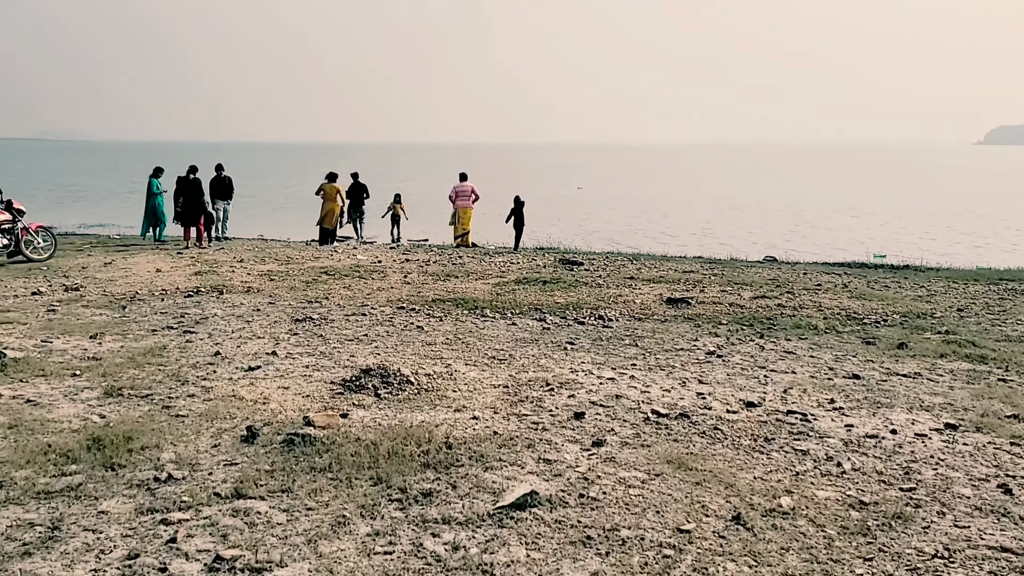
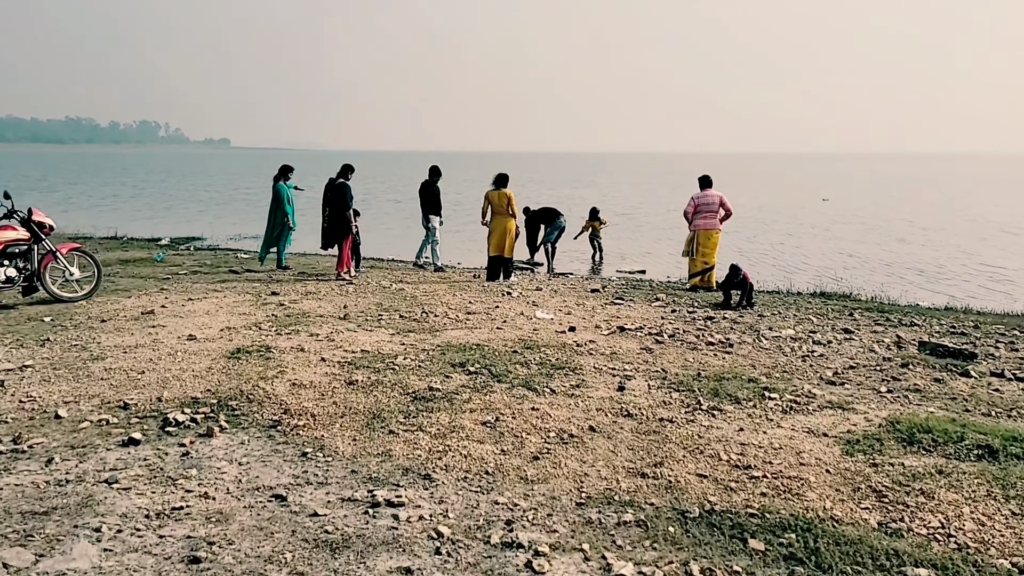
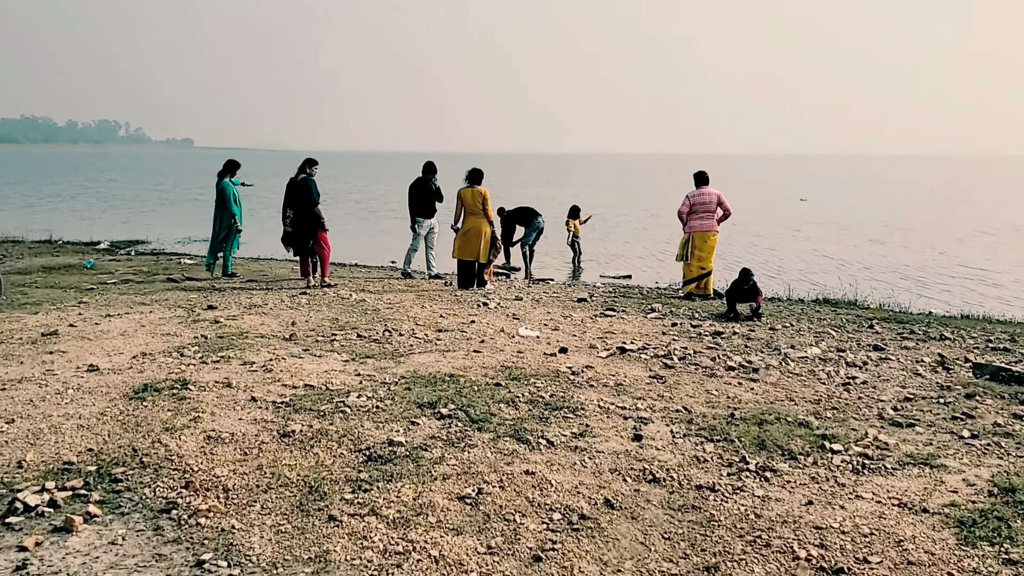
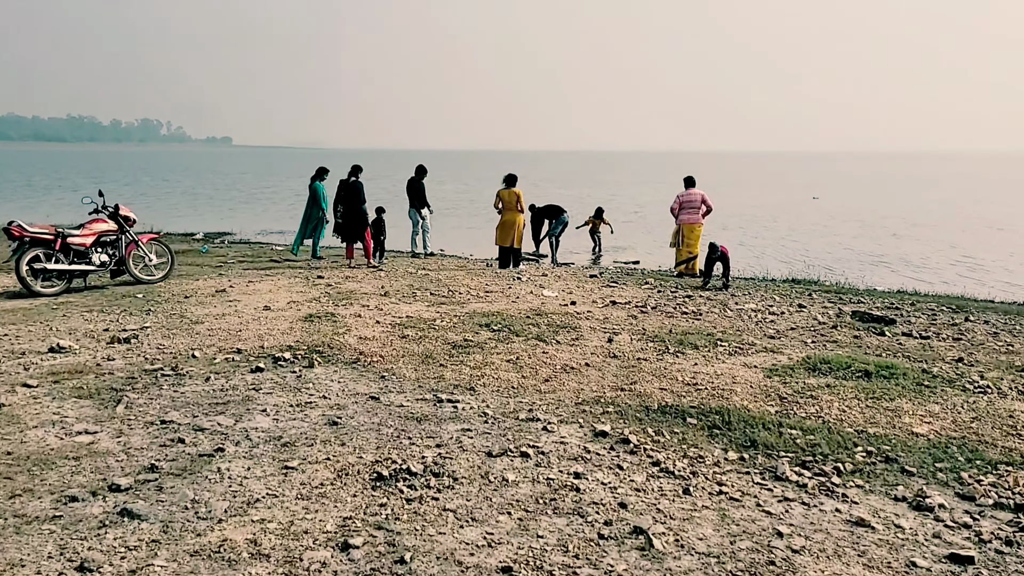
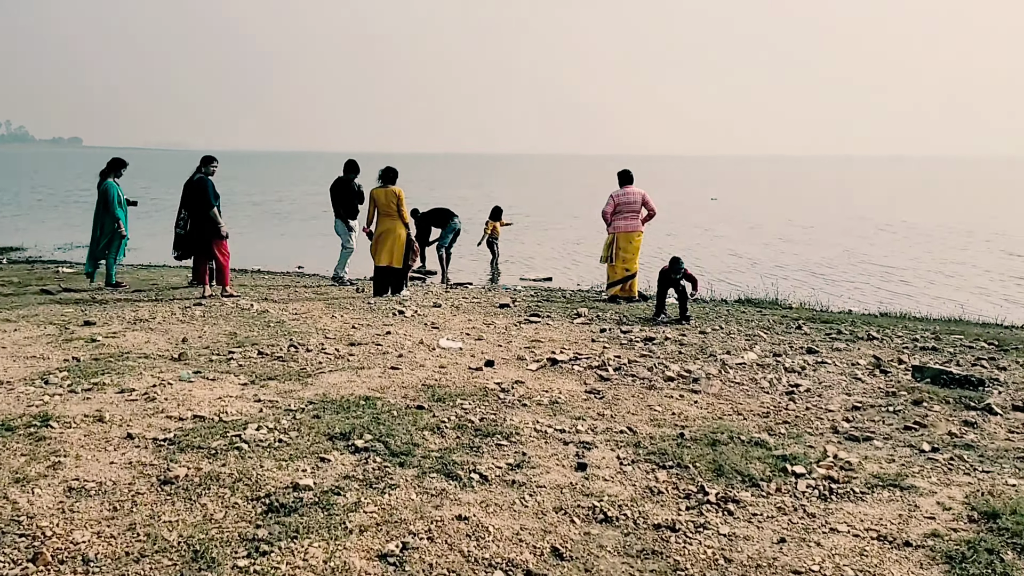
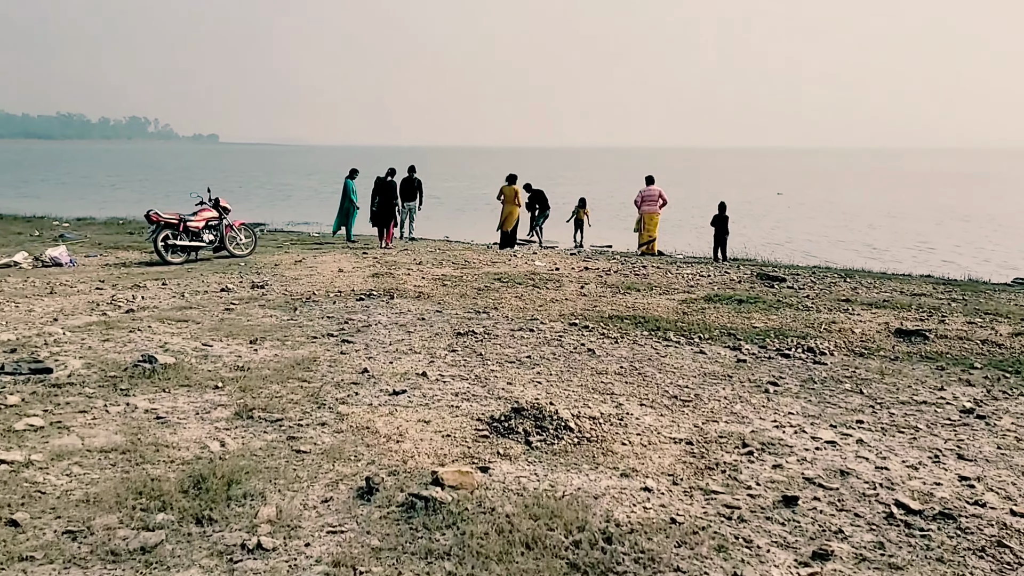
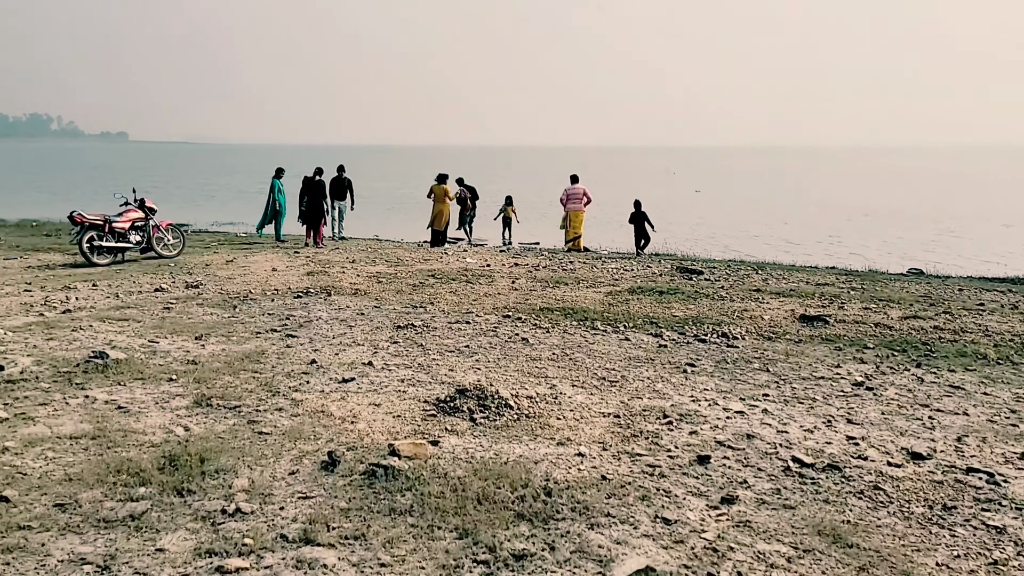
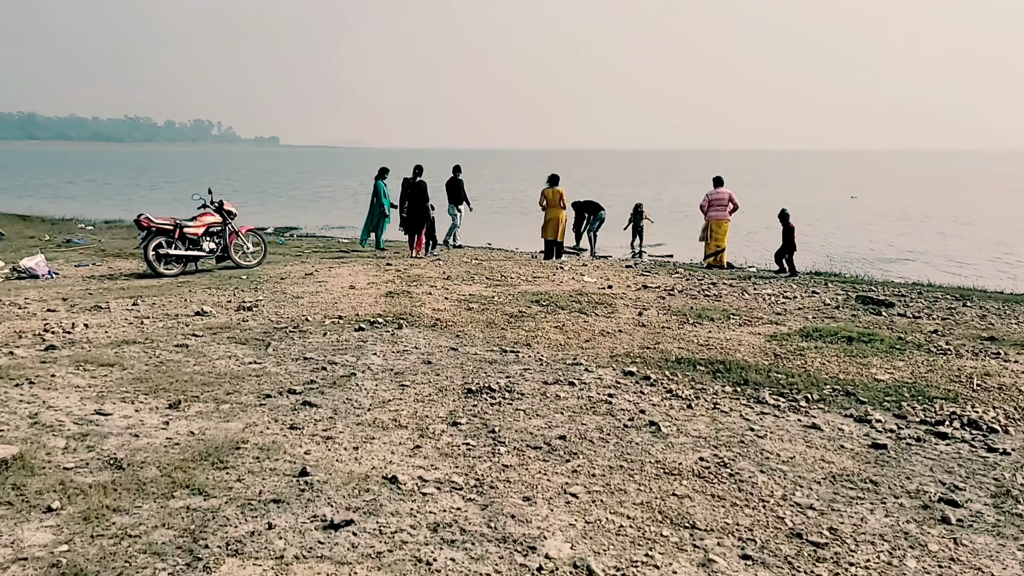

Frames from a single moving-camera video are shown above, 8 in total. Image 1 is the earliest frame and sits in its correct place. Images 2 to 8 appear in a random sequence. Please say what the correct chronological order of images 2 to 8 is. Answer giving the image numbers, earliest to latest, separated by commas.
7, 6, 8, 4, 2, 3, 5
